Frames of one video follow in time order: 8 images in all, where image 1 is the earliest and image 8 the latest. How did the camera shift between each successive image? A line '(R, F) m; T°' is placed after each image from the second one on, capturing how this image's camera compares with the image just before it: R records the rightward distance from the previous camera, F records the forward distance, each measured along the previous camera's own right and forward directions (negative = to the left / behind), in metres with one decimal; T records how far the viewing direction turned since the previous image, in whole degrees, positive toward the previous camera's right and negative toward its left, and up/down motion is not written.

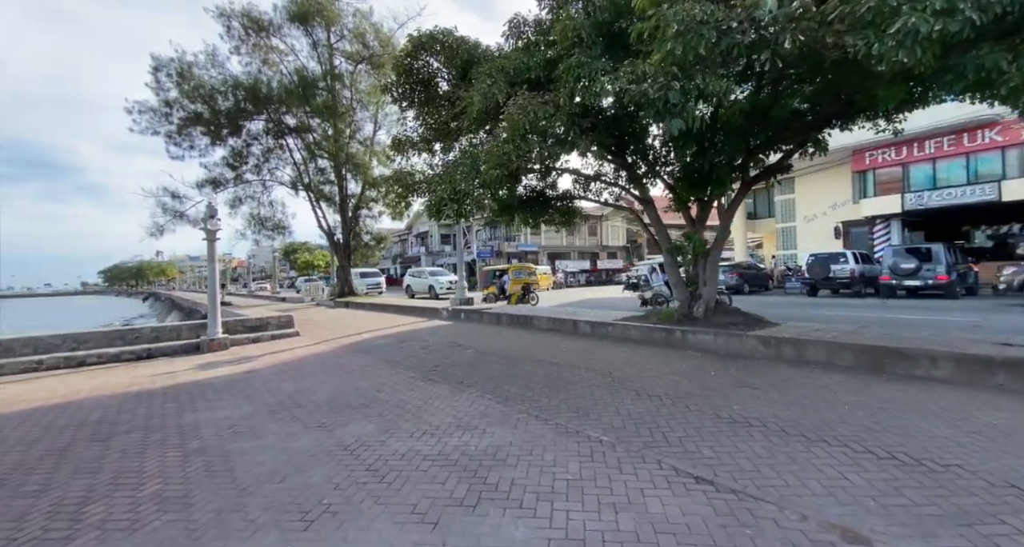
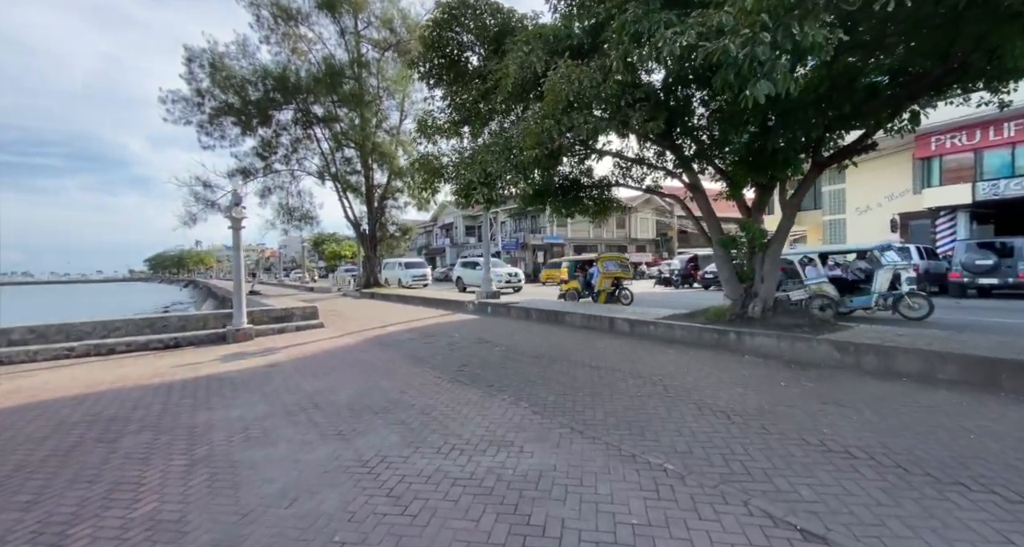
(-0.2, +0.6) m; -3°
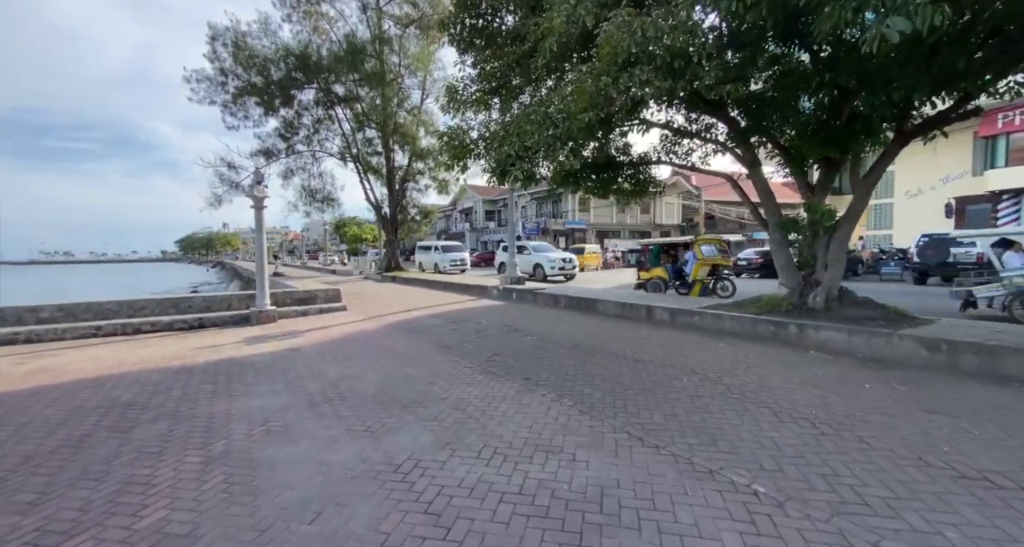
(-0.3, +0.5) m; -2°
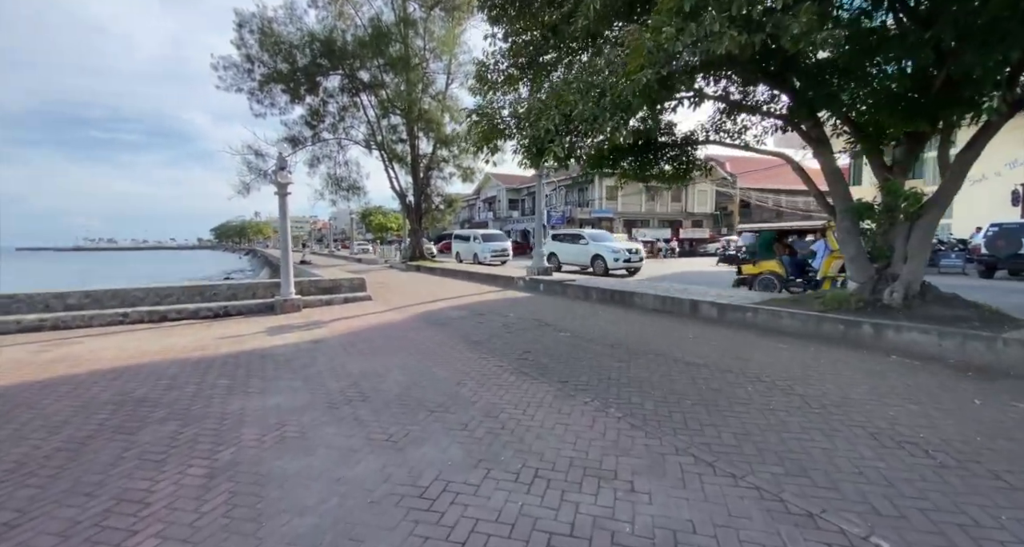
(-0.2, +0.6) m; -3°
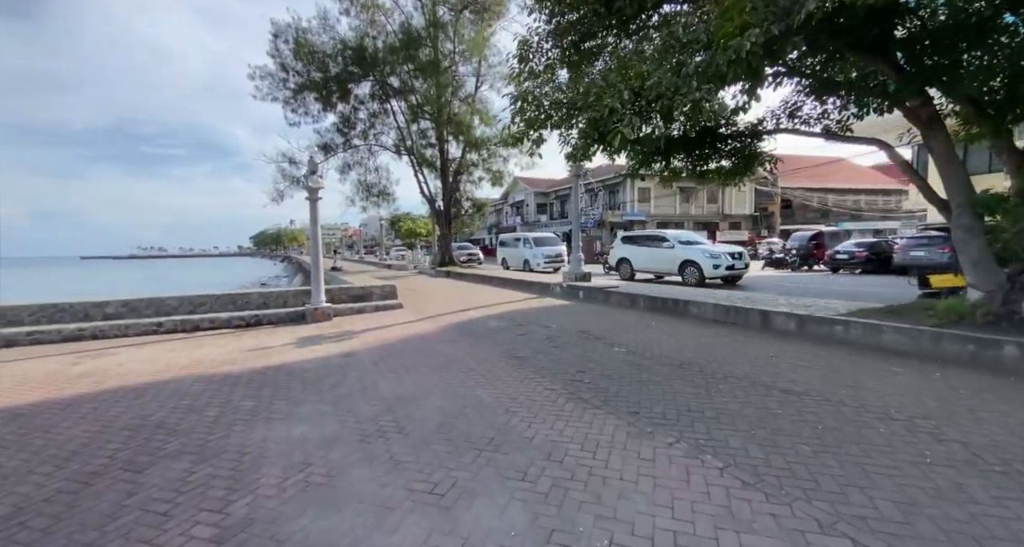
(-0.3, +0.7) m; -3°
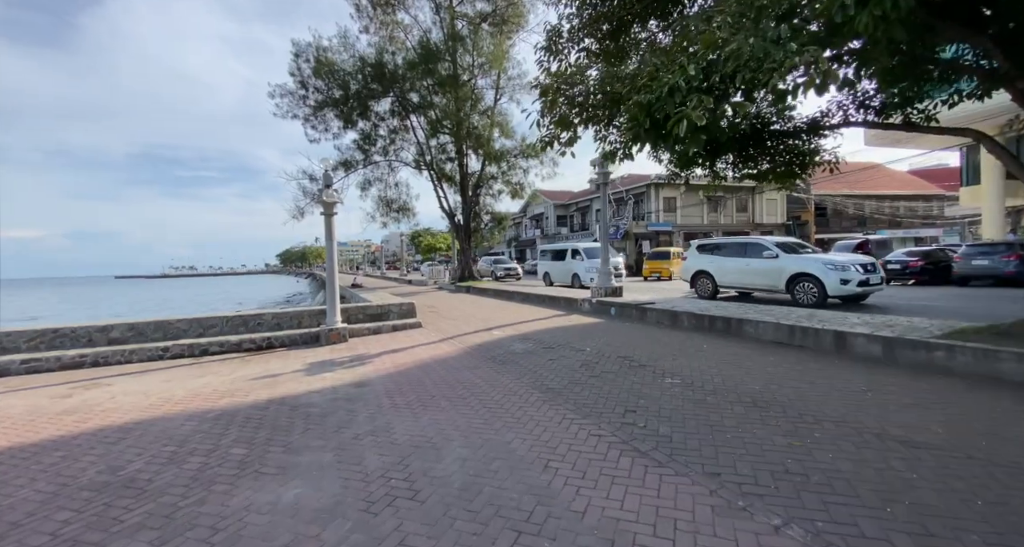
(-0.1, +0.8) m; -3°
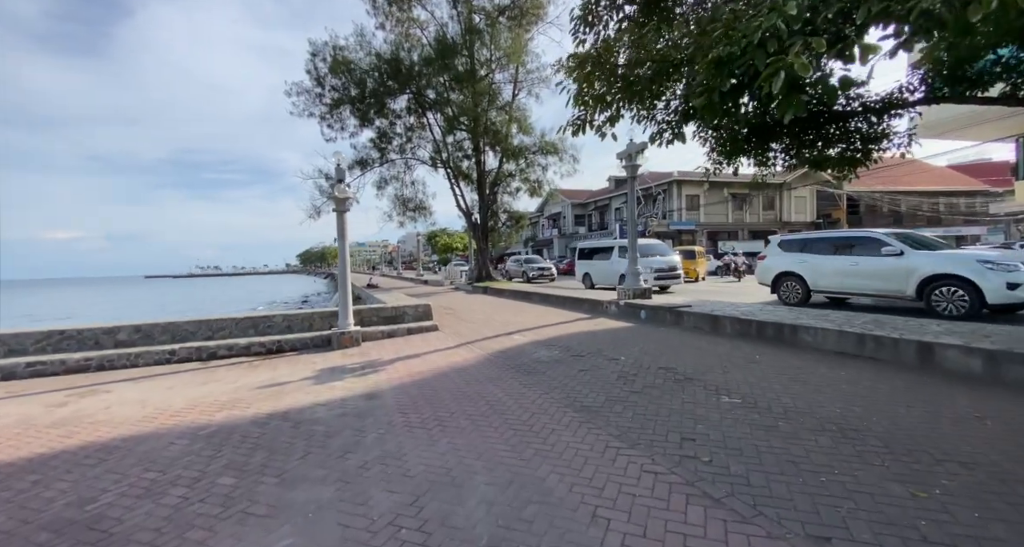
(-0.2, +0.7) m; -2°
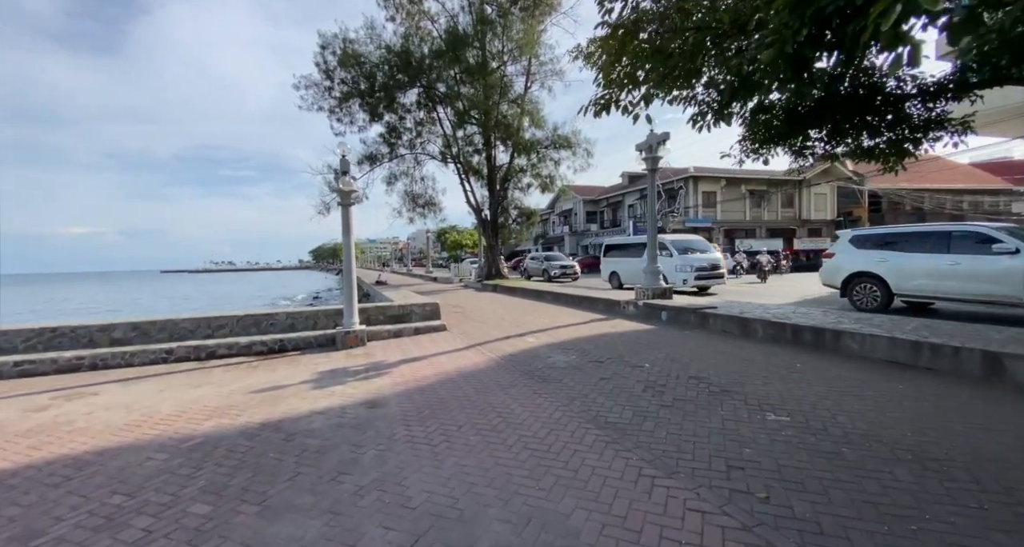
(-0.1, +0.6) m; -1°
